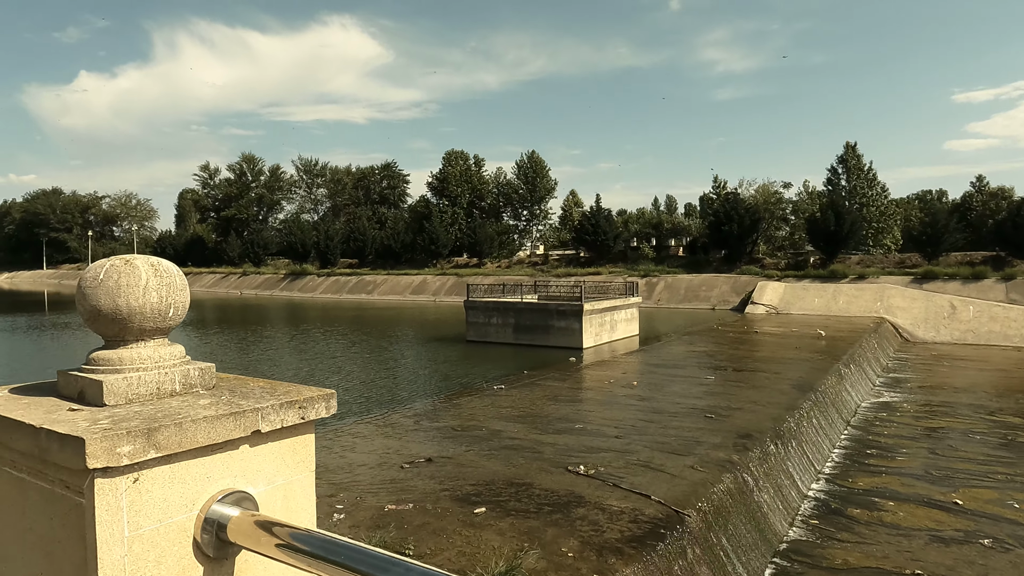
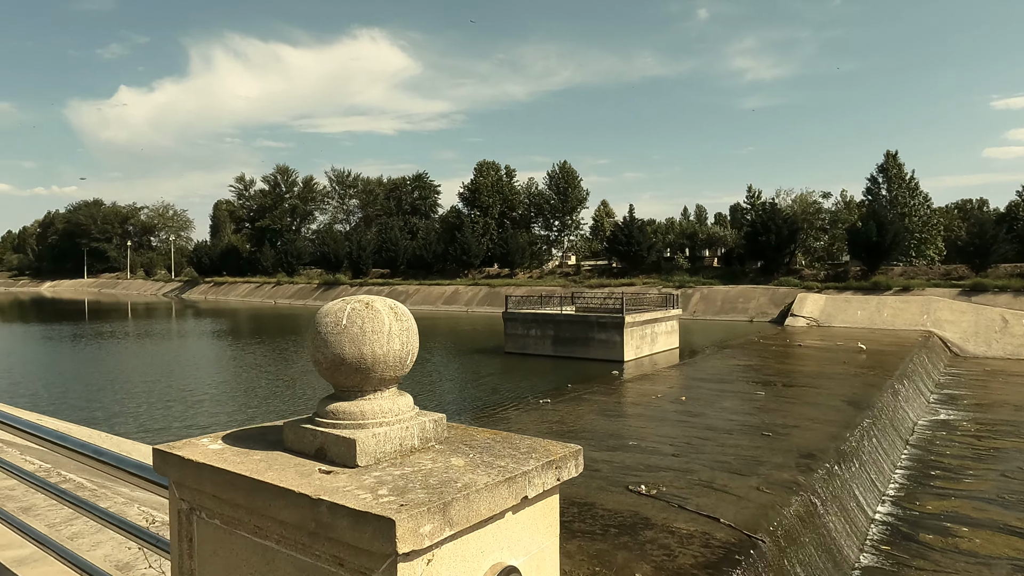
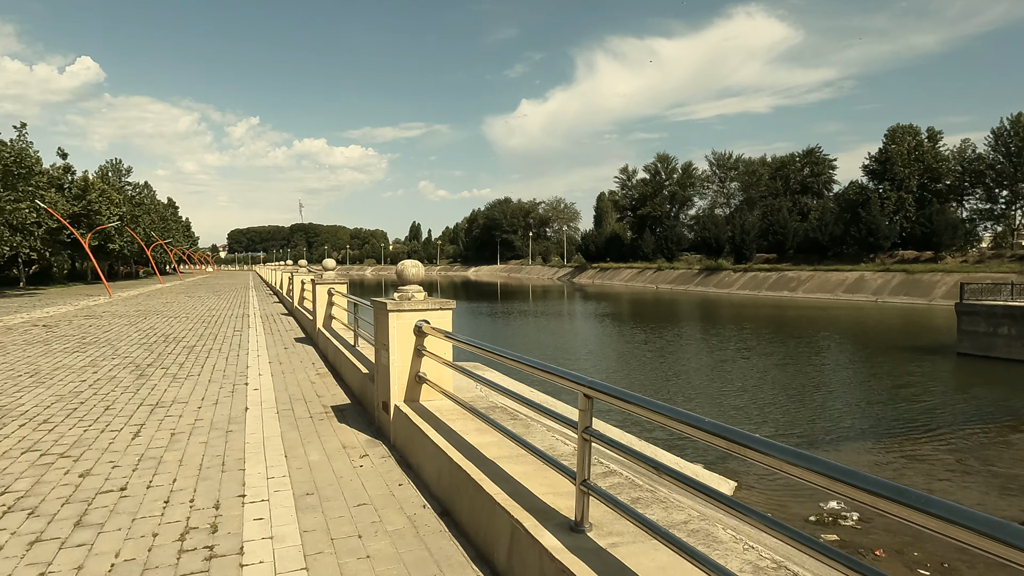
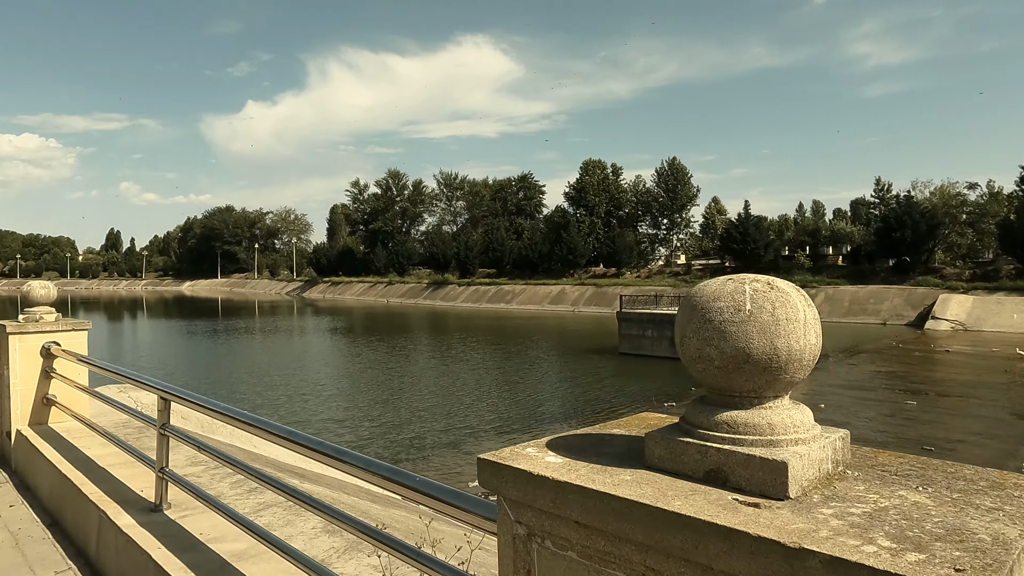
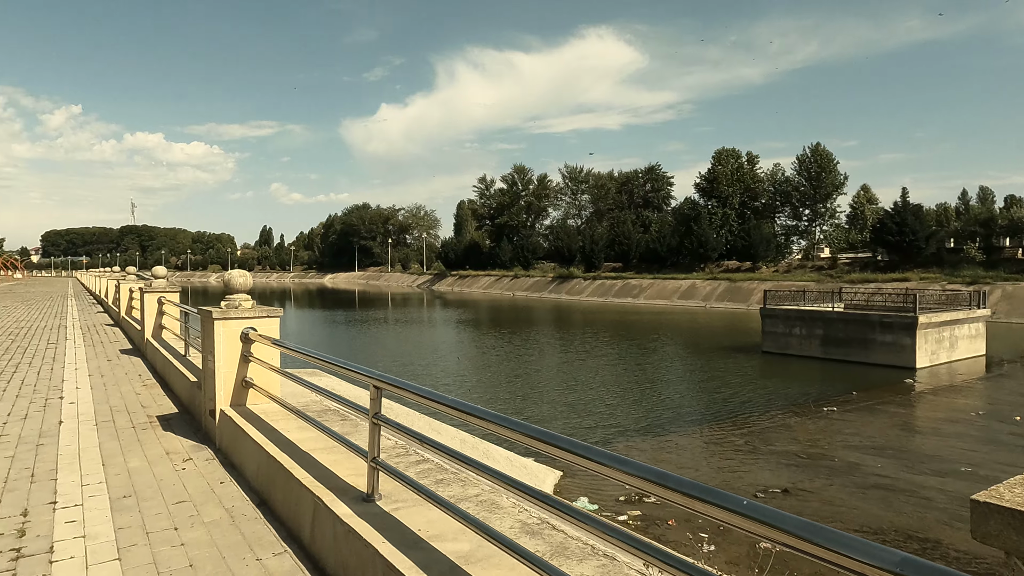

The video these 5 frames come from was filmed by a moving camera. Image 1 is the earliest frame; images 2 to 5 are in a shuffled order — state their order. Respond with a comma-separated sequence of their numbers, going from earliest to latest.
2, 4, 5, 3
